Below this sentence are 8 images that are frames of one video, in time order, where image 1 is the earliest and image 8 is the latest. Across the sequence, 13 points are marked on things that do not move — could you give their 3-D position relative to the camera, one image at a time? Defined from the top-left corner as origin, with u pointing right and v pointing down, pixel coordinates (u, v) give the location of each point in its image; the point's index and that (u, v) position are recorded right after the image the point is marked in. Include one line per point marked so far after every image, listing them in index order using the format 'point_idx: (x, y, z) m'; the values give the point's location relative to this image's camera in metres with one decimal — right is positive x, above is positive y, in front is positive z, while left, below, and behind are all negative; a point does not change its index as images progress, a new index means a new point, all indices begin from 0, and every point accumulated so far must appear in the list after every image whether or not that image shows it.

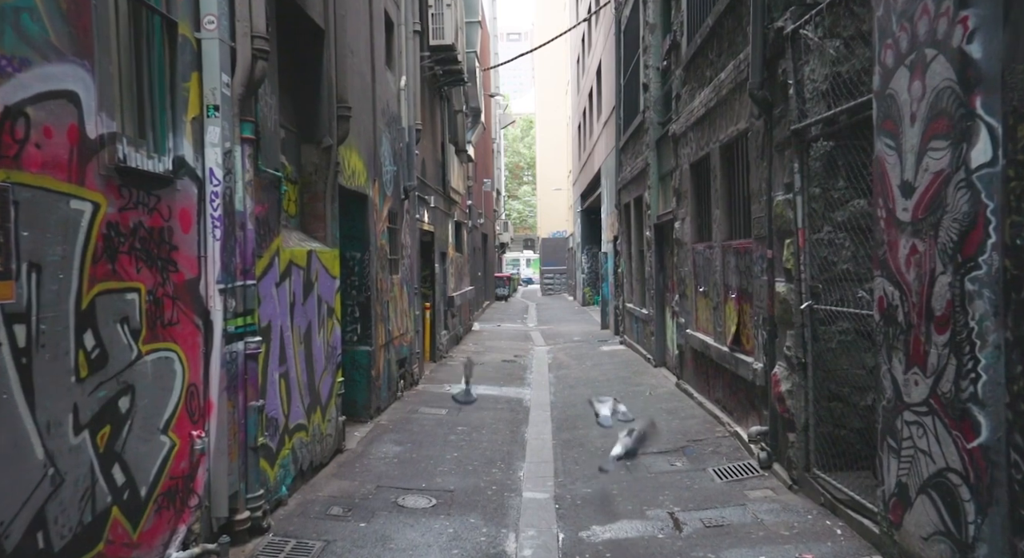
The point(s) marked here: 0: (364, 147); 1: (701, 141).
0: (-1.8, +1.5, +9.5) m
1: (+2.3, +1.7, +9.9) m
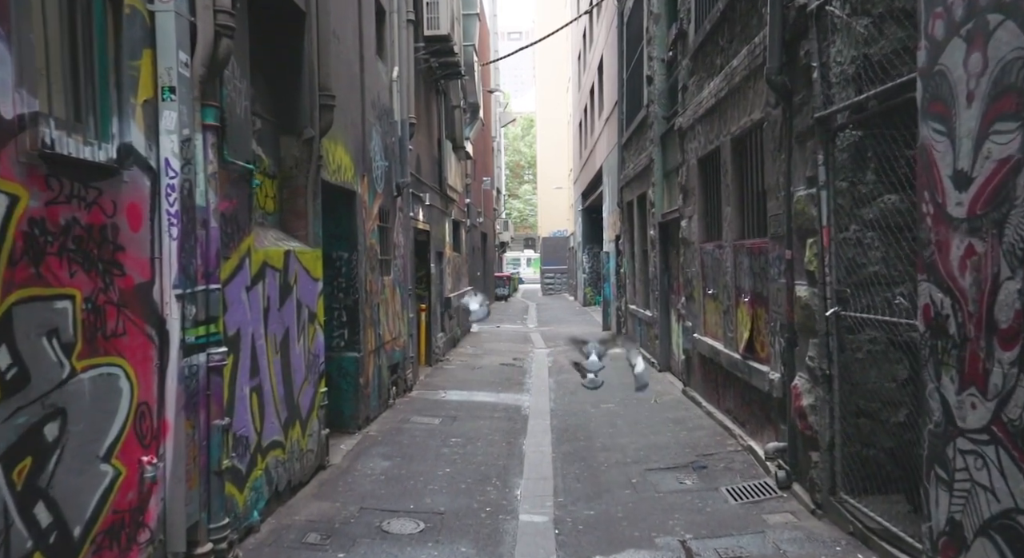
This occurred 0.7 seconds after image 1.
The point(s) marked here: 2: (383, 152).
0: (-1.8, +1.5, +8.9) m
1: (+2.3, +1.7, +9.3) m
2: (-1.7, +1.7, +10.9) m
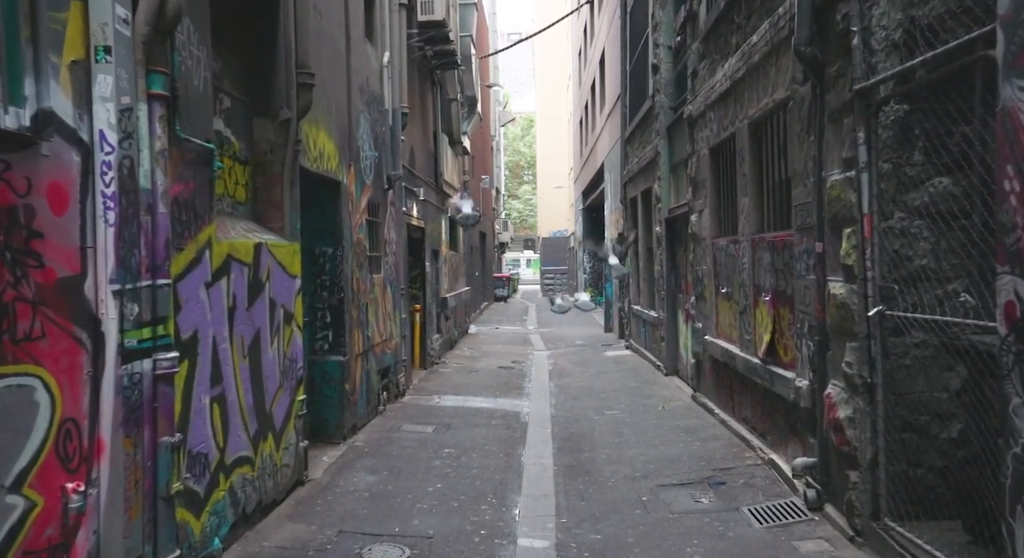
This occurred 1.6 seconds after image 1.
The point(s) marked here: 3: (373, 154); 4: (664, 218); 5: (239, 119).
0: (-1.8, +1.5, +8.2) m
1: (+2.3, +1.7, +8.6) m
2: (-1.8, +1.7, +10.2) m
3: (-1.8, +1.6, +10.2) m
4: (+2.5, +1.0, +13.1) m
5: (-2.1, +1.3, +6.3) m
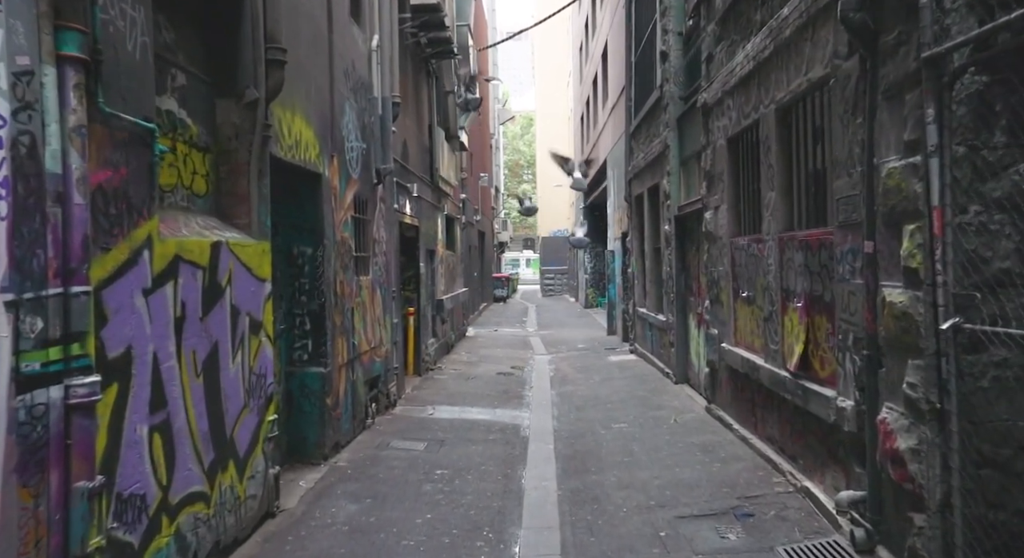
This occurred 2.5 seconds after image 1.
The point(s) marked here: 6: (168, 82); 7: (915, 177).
0: (-1.8, +1.5, +7.4) m
1: (+2.3, +1.7, +7.8) m
2: (-1.8, +1.7, +9.4) m
3: (-1.8, +1.6, +9.4) m
4: (+2.5, +1.0, +12.2) m
5: (-2.1, +1.2, +5.5) m
6: (-2.1, +1.2, +5.0) m
7: (+2.1, +0.5, +4.2) m
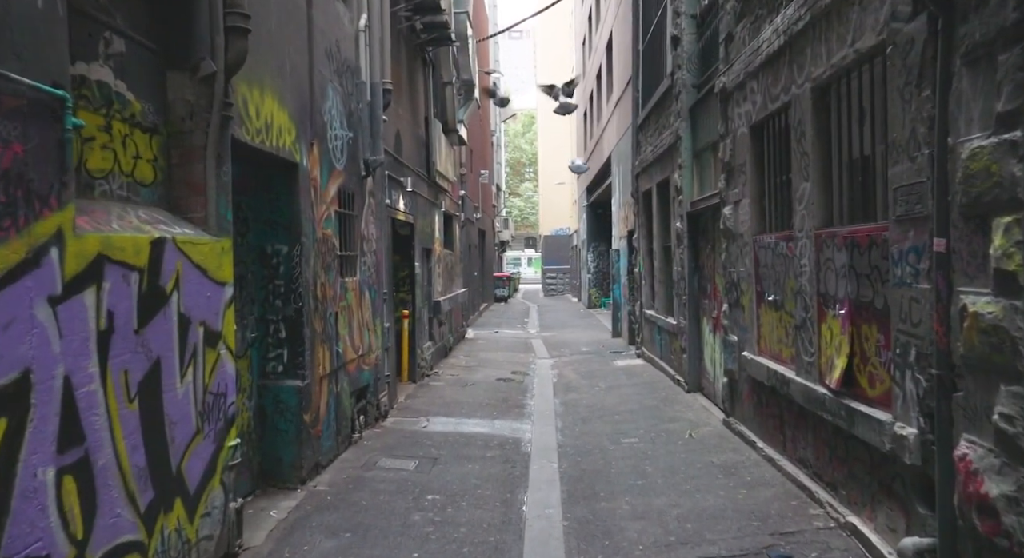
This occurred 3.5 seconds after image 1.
0: (-1.8, +1.5, +6.6) m
1: (+2.3, +1.6, +7.0) m
2: (-1.8, +1.7, +8.6) m
3: (-1.8, +1.5, +8.6) m
4: (+2.5, +0.9, +11.4) m
5: (-2.1, +1.2, +4.7) m
6: (-2.1, +1.2, +4.2) m
7: (+2.1, +0.5, +3.4) m
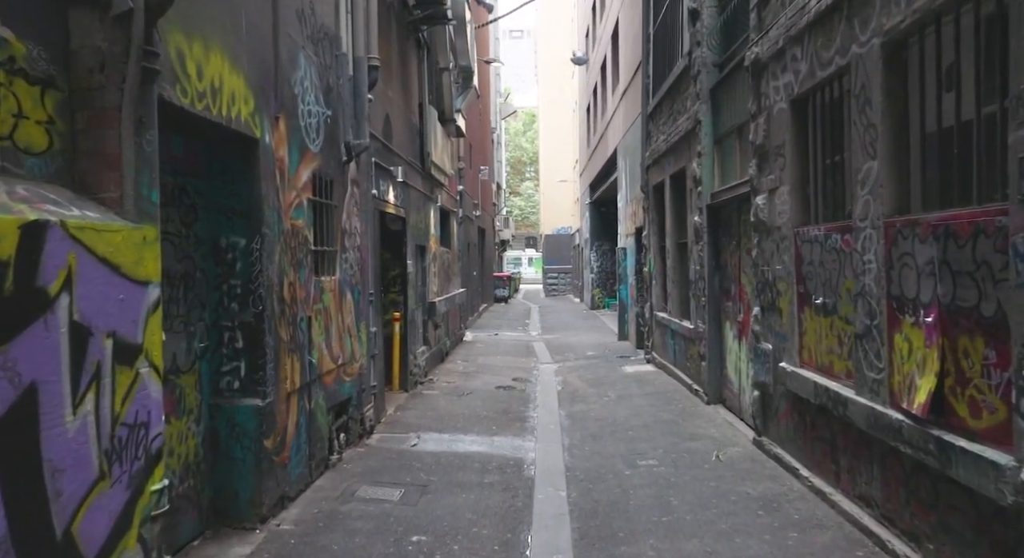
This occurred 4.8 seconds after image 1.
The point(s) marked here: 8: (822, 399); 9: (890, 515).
0: (-1.8, +1.5, +5.5) m
1: (+2.3, +1.6, +5.9) m
2: (-1.8, +1.7, +7.5) m
3: (-1.7, +1.6, +7.5) m
4: (+2.5, +0.9, +10.3) m
5: (-2.1, +1.2, +3.6) m
6: (-2.1, +1.2, +3.1) m
7: (+2.1, +0.5, +2.3) m
8: (+2.3, -0.9, +5.9) m
9: (+2.3, -1.4, +4.9) m
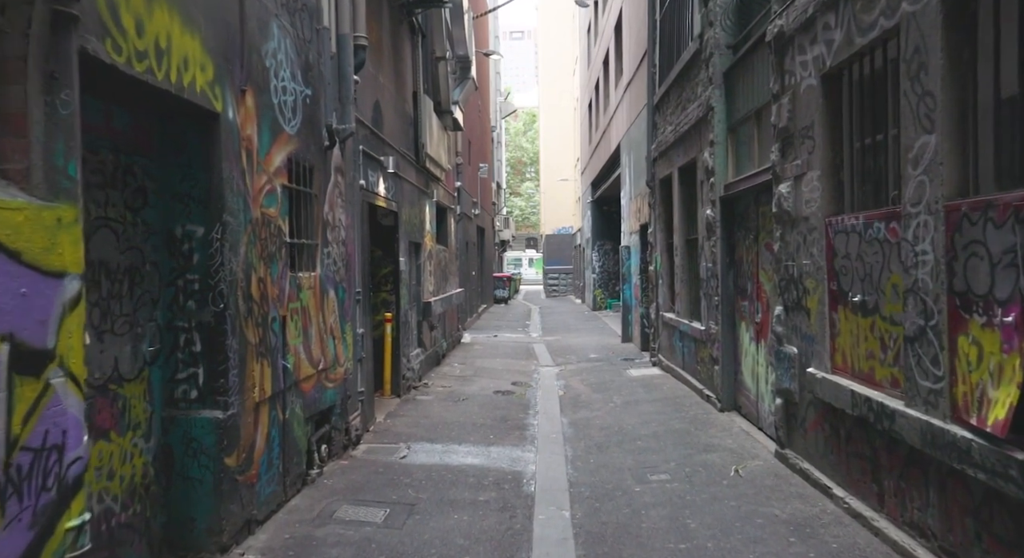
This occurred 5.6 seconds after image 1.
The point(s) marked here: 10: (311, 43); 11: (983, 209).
0: (-1.8, +1.5, +4.8) m
1: (+2.3, +1.7, +5.2) m
2: (-1.8, +1.7, +6.8) m
3: (-1.8, +1.6, +6.8) m
4: (+2.5, +1.0, +9.6) m
5: (-2.1, +1.3, +2.9) m
6: (-2.1, +1.3, +2.3) m
7: (+2.1, +0.6, +1.6) m
8: (+2.3, -0.8, +5.2) m
9: (+2.3, -1.4, +4.2) m
10: (-1.8, +2.1, +7.1) m
11: (+2.2, +0.3, +3.8) m
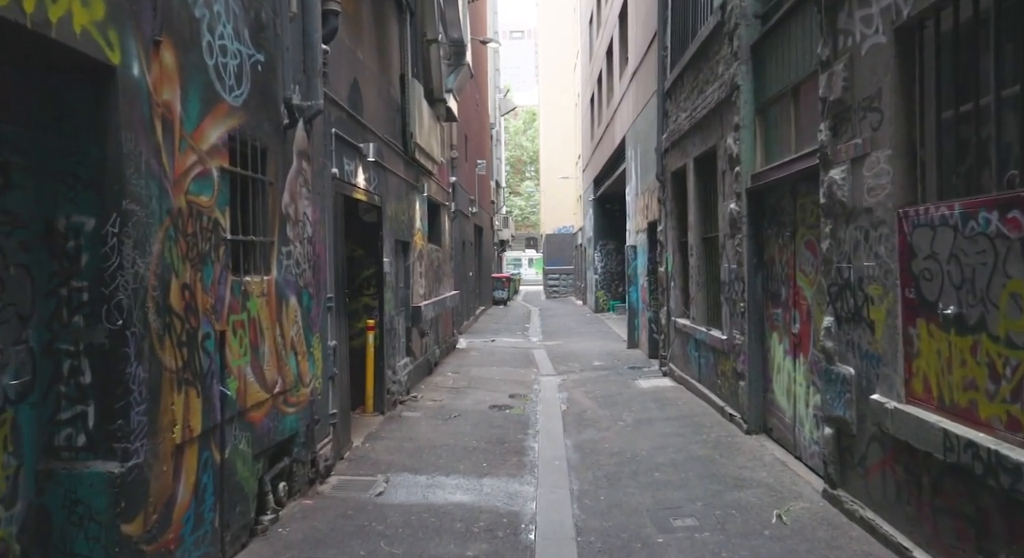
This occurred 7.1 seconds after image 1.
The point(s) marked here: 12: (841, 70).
0: (-1.9, +1.5, +3.6) m
1: (+2.2, +1.6, +3.9) m
2: (-1.8, +1.7, +5.5) m
3: (-1.8, +1.5, +5.5) m
4: (+2.4, +0.9, +8.4) m
5: (-2.2, +1.2, +1.6) m
6: (-2.2, +1.2, +1.1) m
7: (+2.1, +0.5, +0.3) m
8: (+2.2, -0.9, +4.0) m
9: (+2.2, -1.4, +2.9) m
10: (-1.8, +2.0, +5.8) m
11: (+2.2, +0.3, +2.6) m
12: (+2.3, +1.5, +5.6) m
